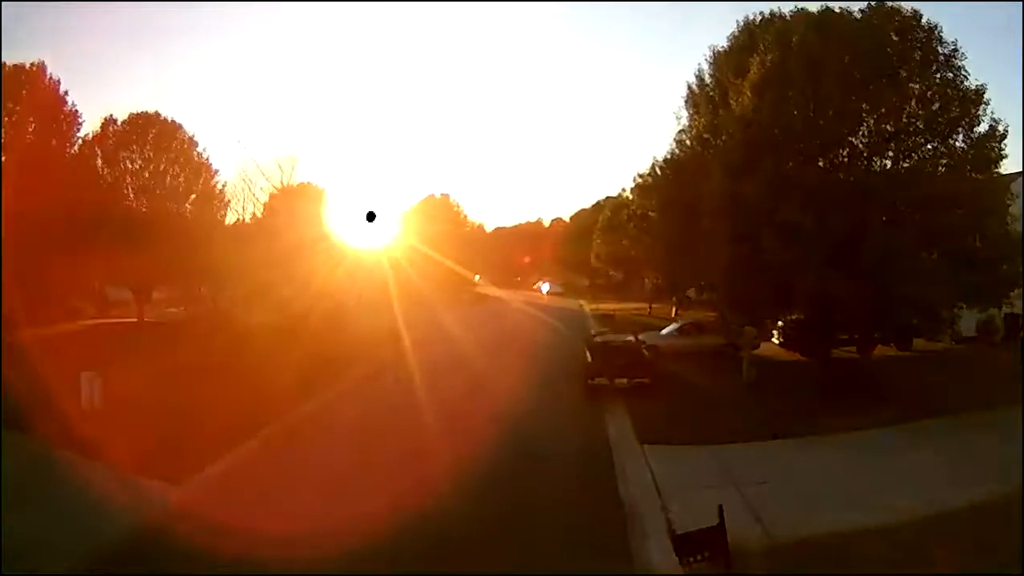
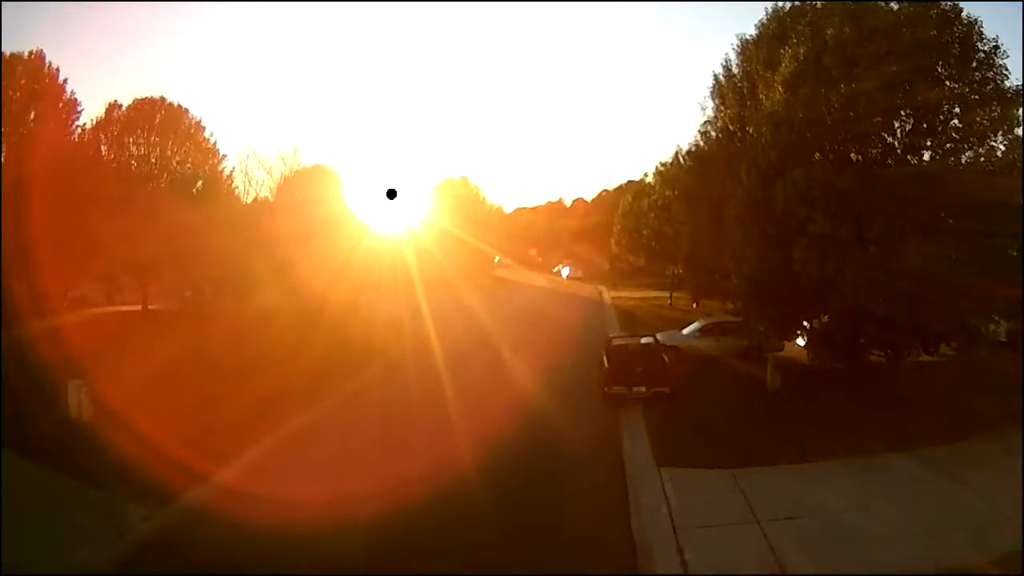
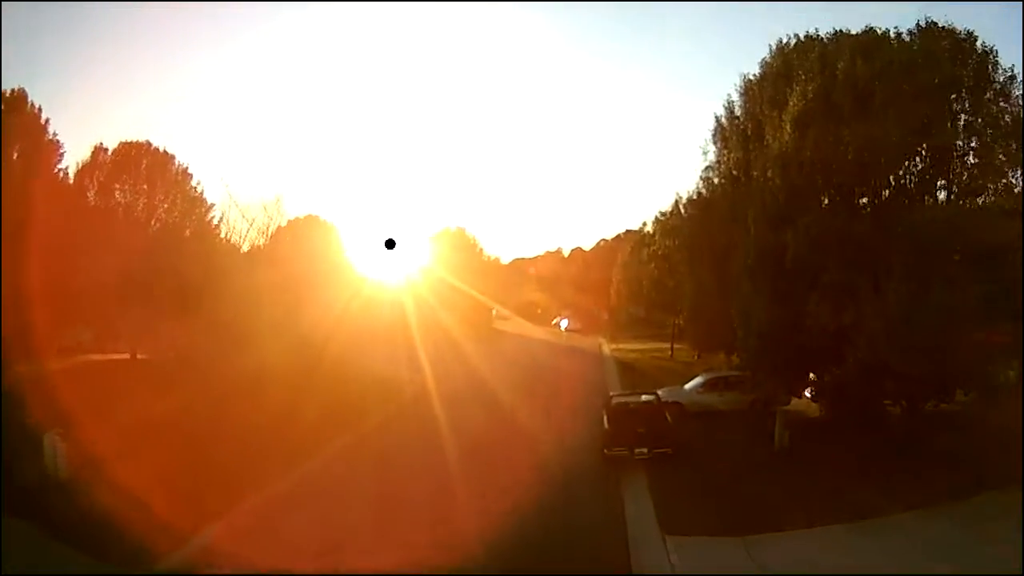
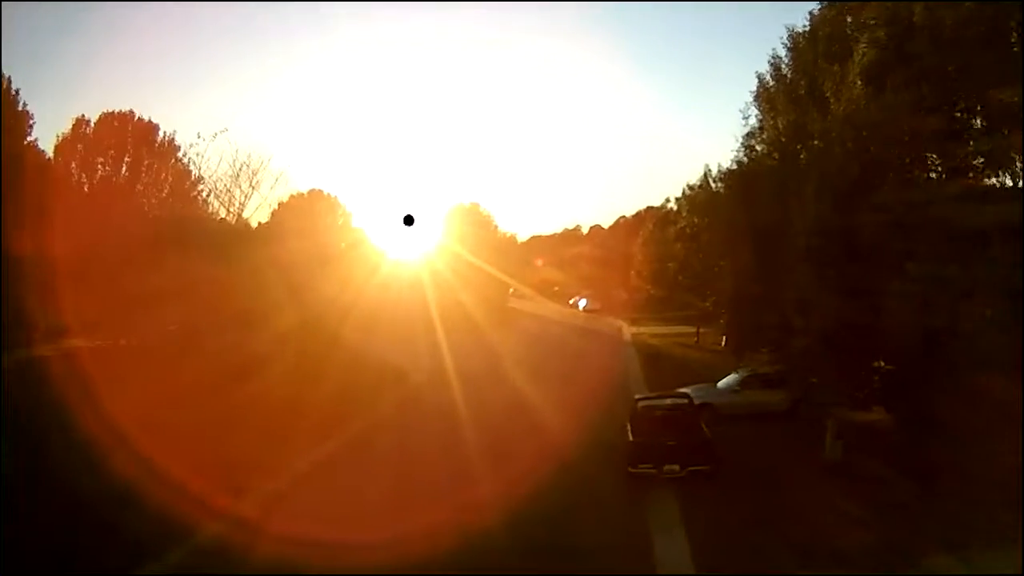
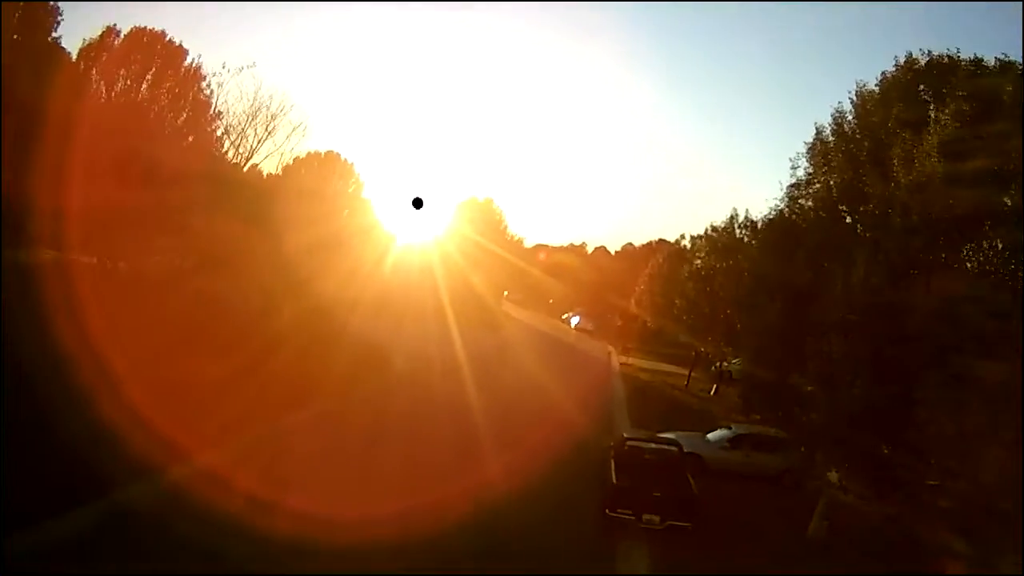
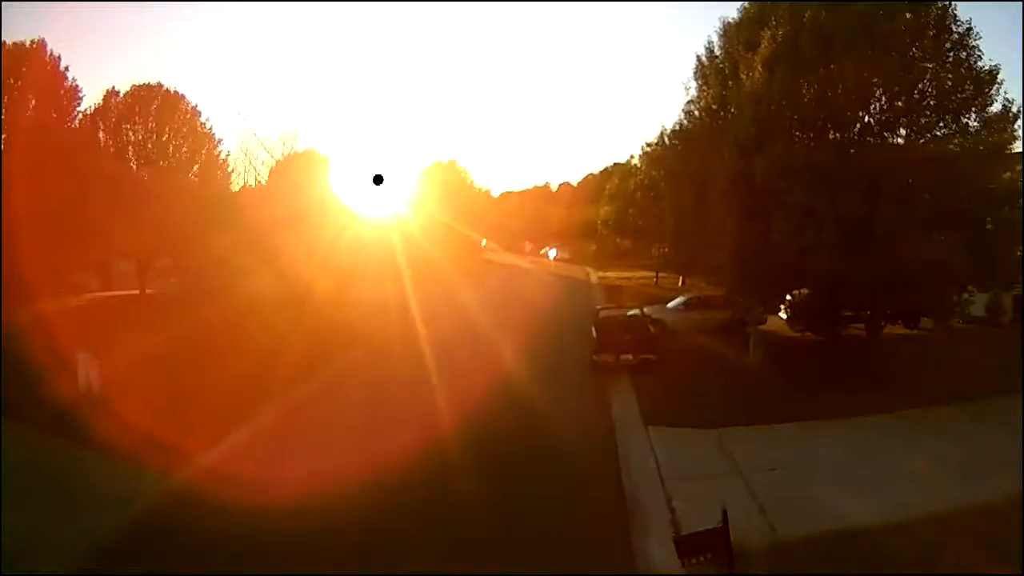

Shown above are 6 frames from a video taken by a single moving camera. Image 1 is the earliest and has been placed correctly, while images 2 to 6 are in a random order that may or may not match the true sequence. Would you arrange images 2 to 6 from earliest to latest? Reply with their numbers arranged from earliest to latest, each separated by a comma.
6, 2, 3, 4, 5
